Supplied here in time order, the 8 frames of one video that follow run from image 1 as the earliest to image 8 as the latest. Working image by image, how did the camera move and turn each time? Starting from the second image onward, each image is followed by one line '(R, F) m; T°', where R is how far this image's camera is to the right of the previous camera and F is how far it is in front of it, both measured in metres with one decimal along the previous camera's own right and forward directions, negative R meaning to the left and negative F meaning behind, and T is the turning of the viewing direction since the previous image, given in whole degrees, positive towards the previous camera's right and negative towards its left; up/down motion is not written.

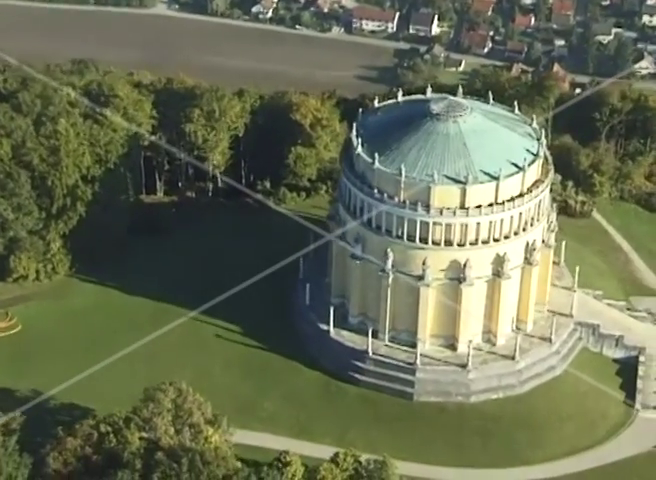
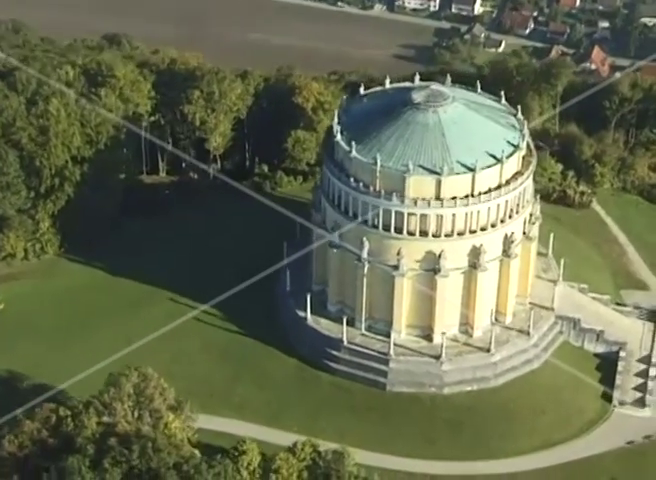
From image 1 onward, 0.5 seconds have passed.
(+6.1, +0.3) m; -4°
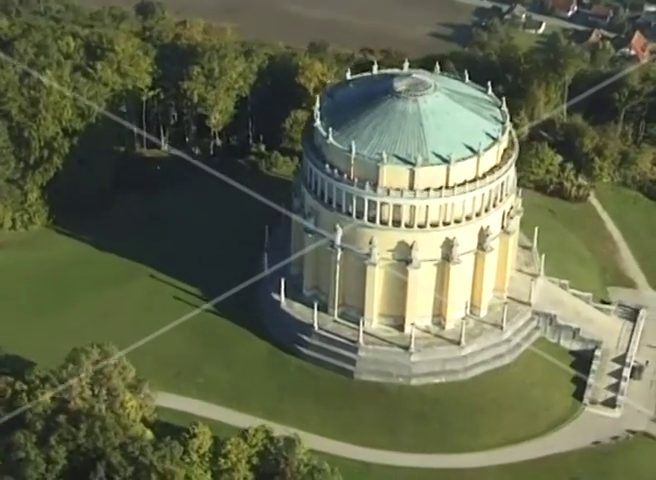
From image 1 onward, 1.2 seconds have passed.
(+5.9, +0.2) m; -4°
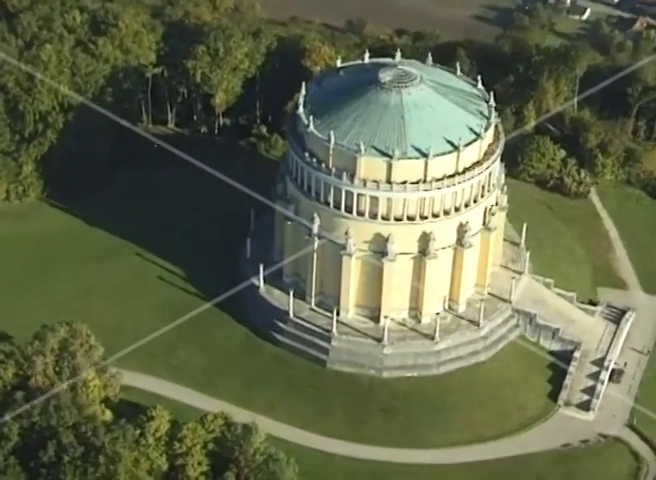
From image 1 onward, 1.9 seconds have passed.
(+5.8, +0.4) m; -4°
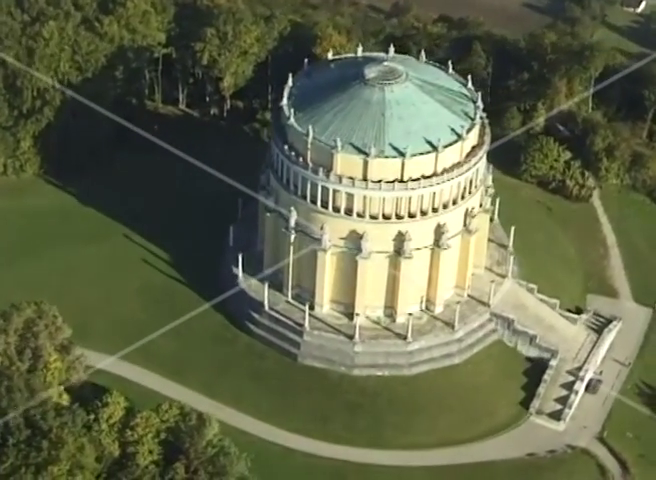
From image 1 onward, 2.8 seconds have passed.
(+6.7, +0.8) m; -4°
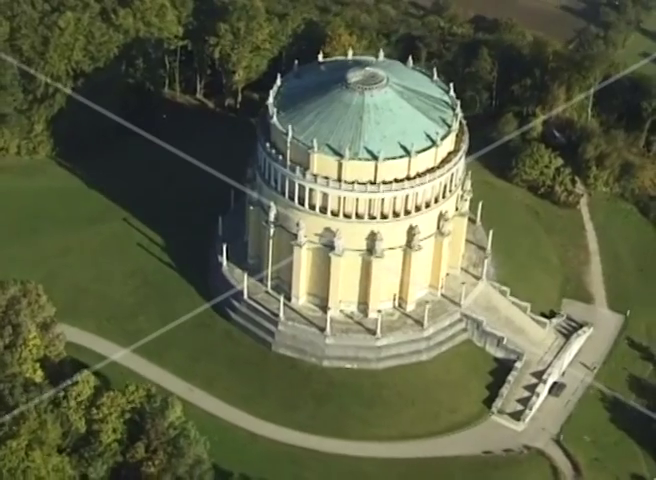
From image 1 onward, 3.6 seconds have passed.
(+7.0, -3.0) m; -4°
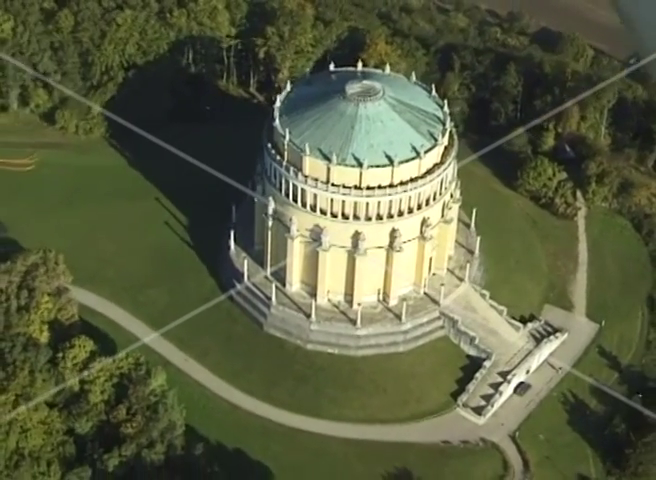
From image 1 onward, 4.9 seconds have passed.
(+12.0, -6.8) m; -8°
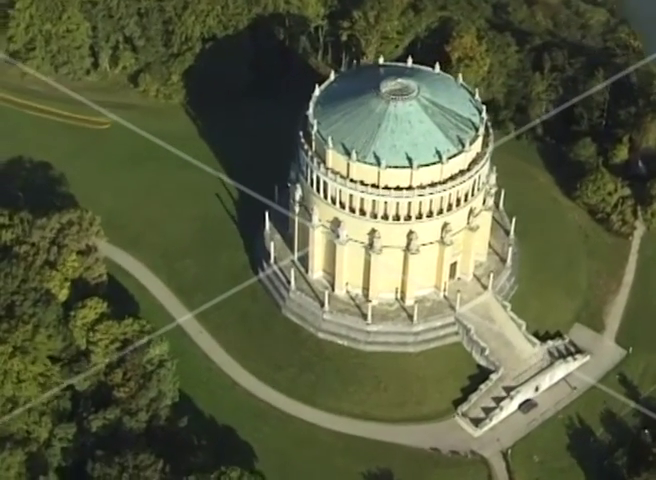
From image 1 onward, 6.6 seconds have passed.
(+18.1, +1.6) m; -13°
